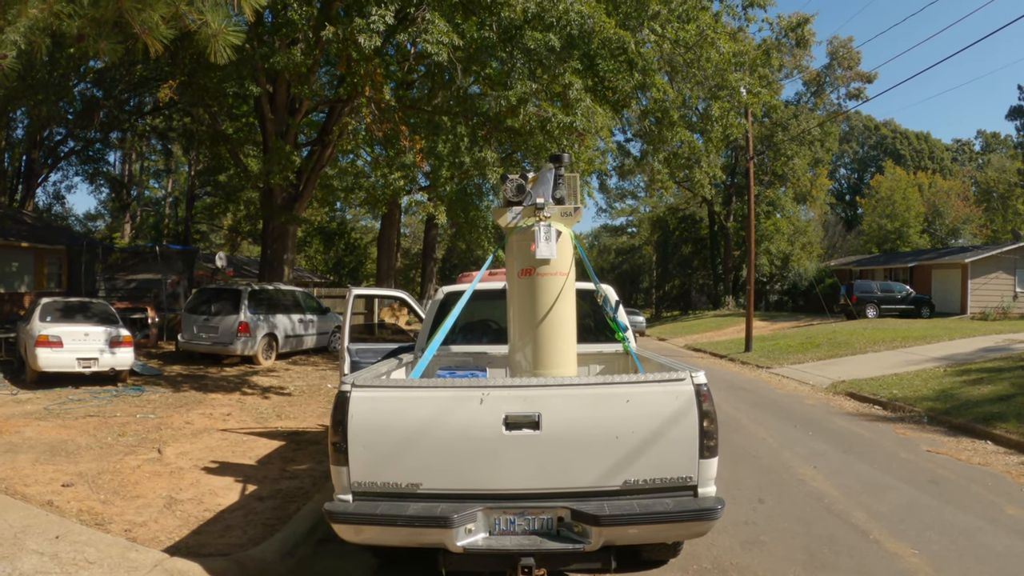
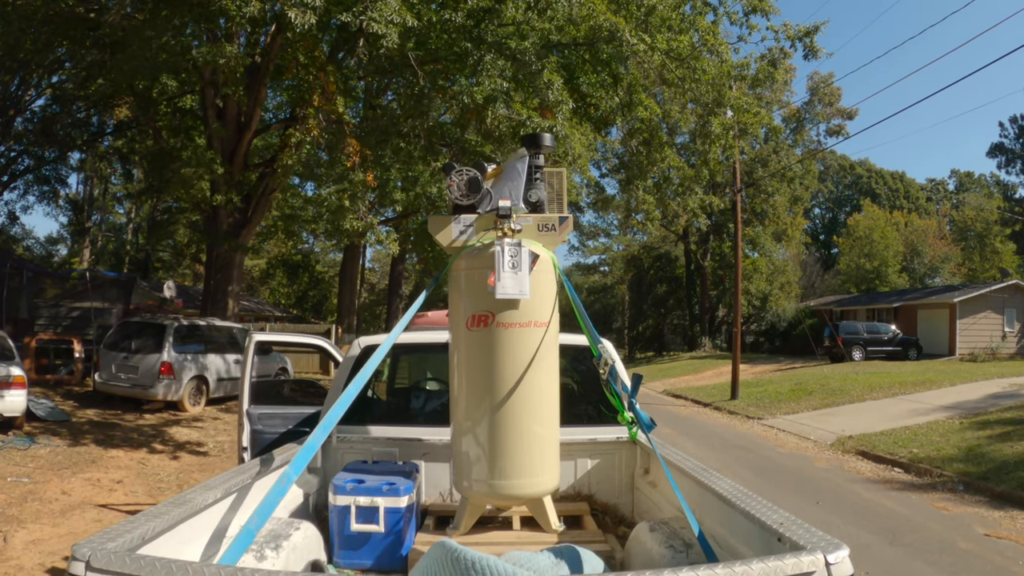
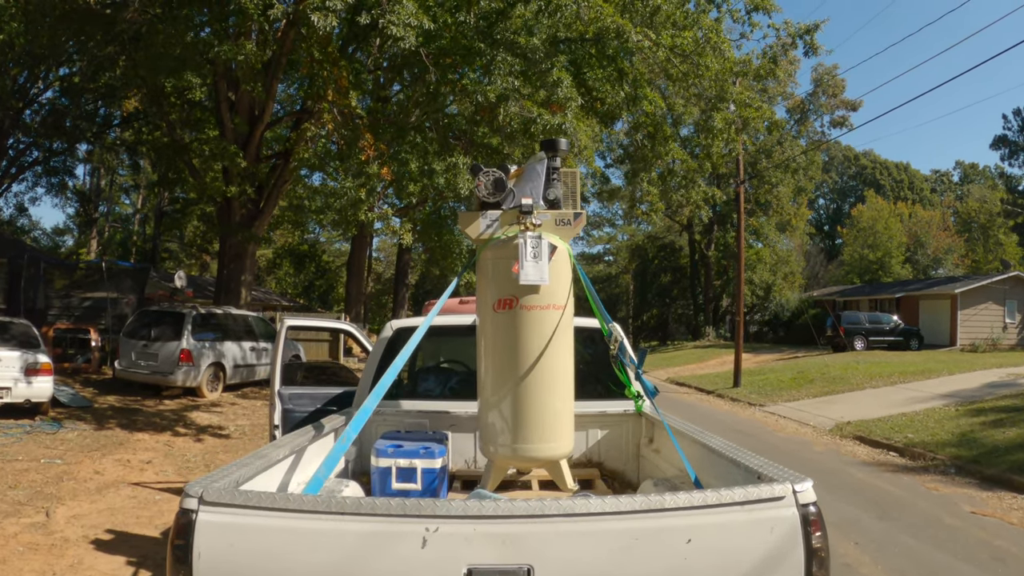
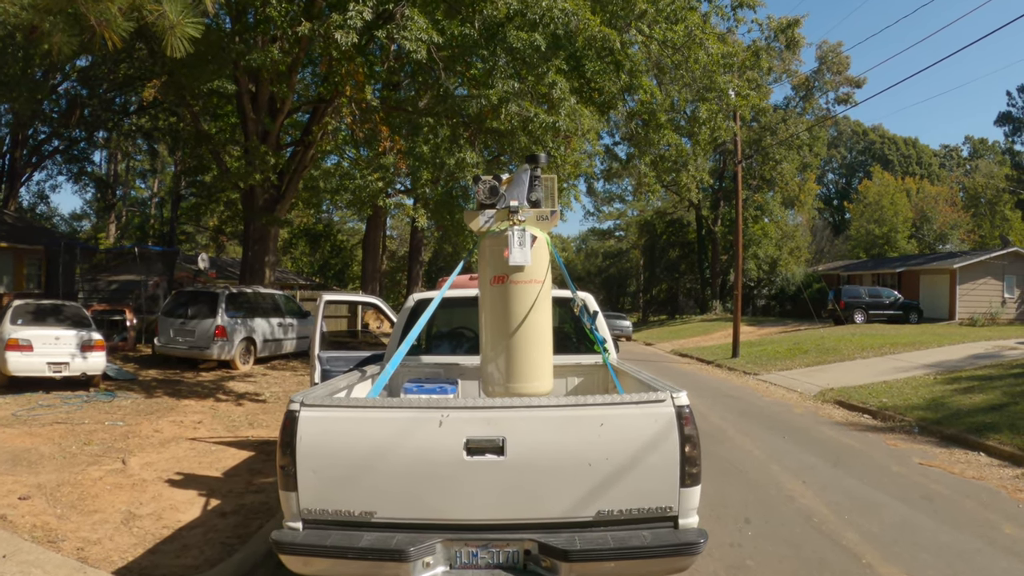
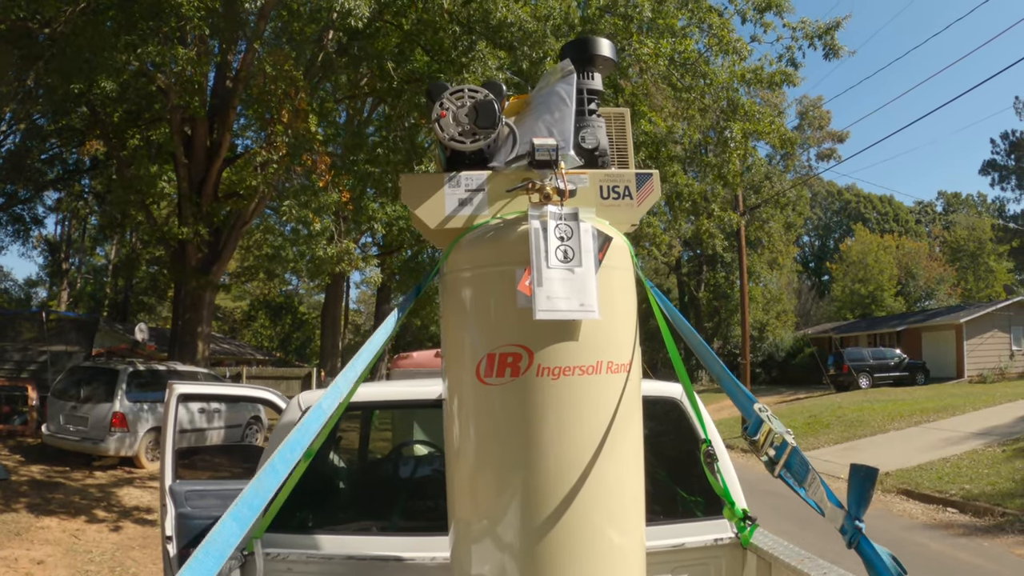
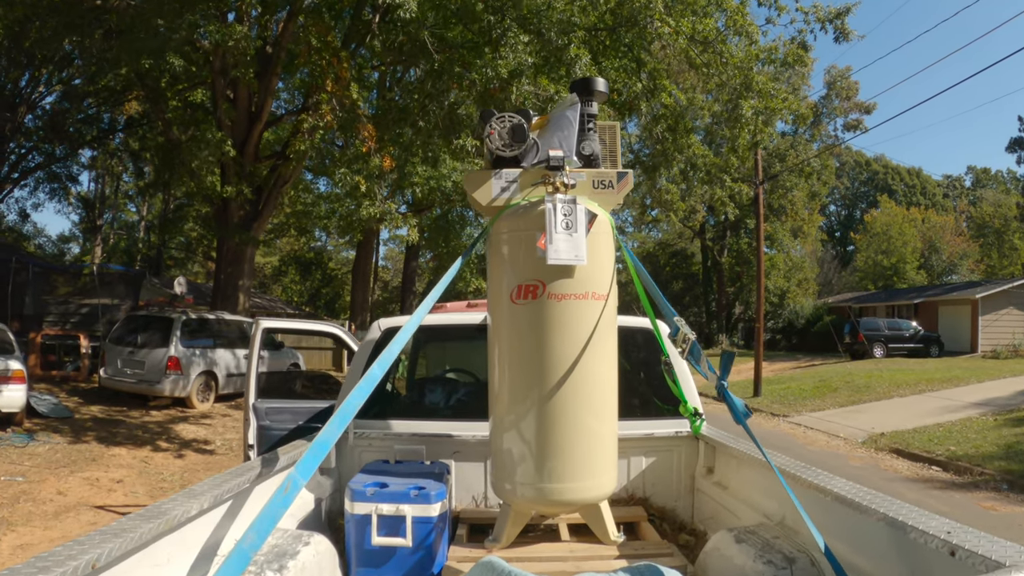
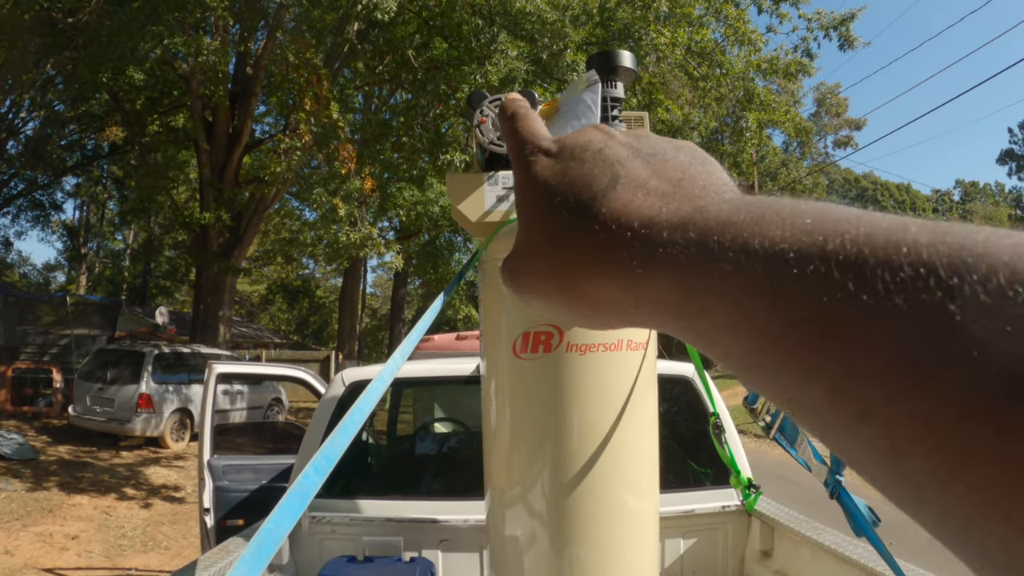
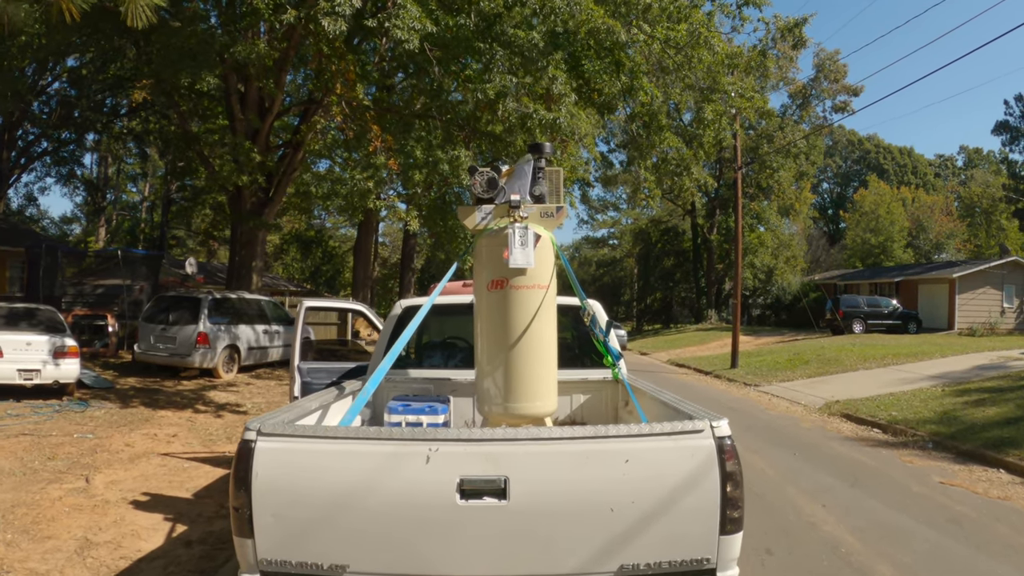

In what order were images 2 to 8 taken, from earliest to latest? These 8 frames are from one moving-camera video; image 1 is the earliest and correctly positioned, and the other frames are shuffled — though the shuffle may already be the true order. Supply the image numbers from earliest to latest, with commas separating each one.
4, 8, 3, 2, 6, 7, 5
